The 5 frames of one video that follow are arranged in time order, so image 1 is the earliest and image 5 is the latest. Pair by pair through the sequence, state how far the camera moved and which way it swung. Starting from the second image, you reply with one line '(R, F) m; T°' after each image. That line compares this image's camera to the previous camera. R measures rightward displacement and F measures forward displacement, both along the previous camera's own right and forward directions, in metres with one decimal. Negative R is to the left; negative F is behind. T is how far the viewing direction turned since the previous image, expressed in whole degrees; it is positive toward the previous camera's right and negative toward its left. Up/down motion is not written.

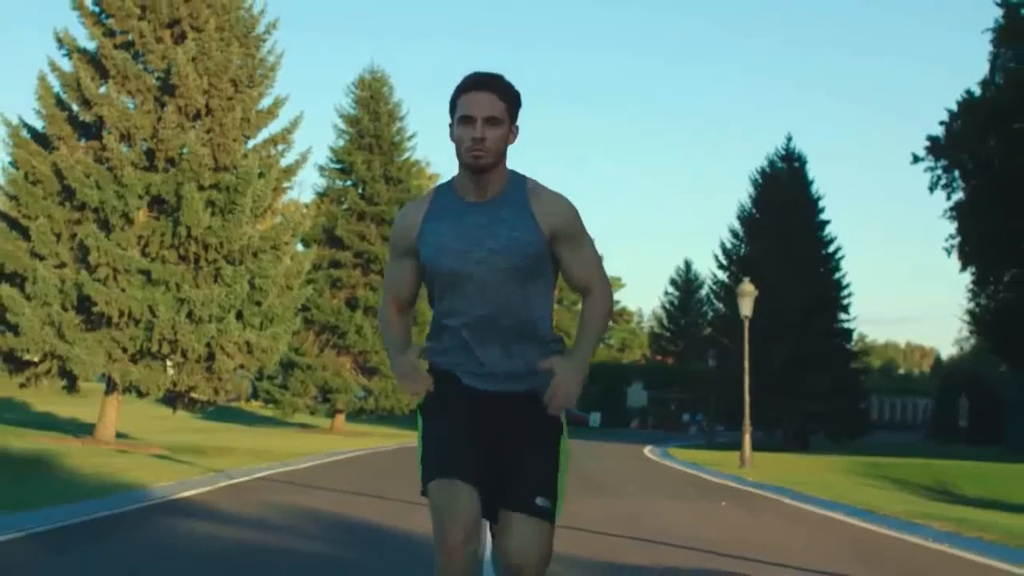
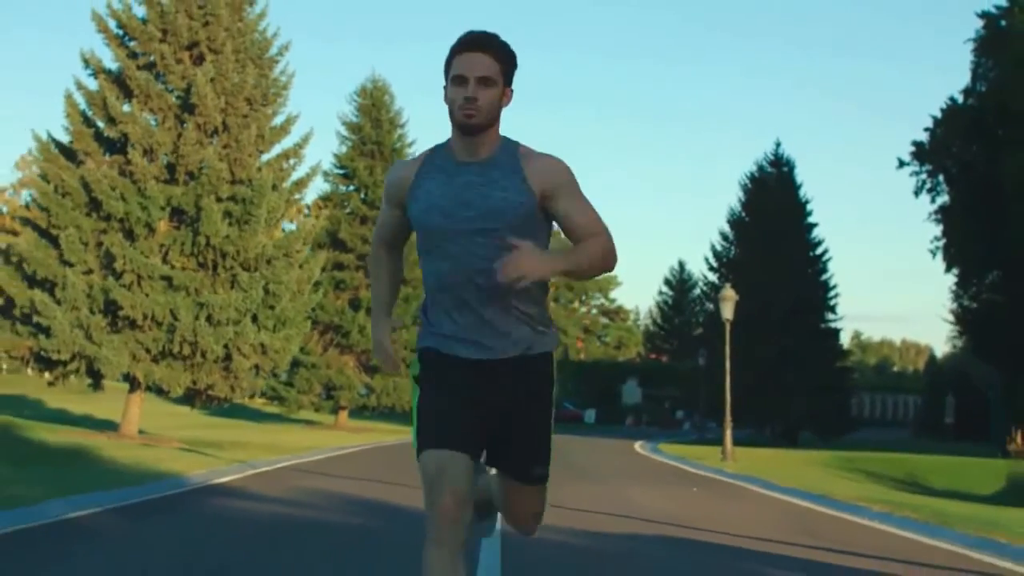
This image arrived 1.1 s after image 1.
(0.0, -1.5) m; 0°
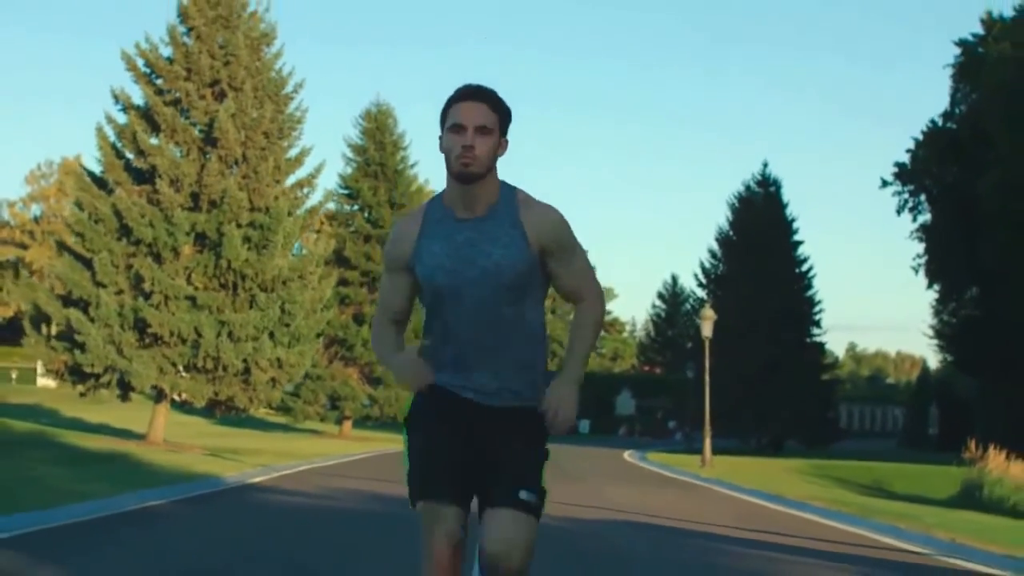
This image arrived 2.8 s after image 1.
(0.0, -2.0) m; 0°
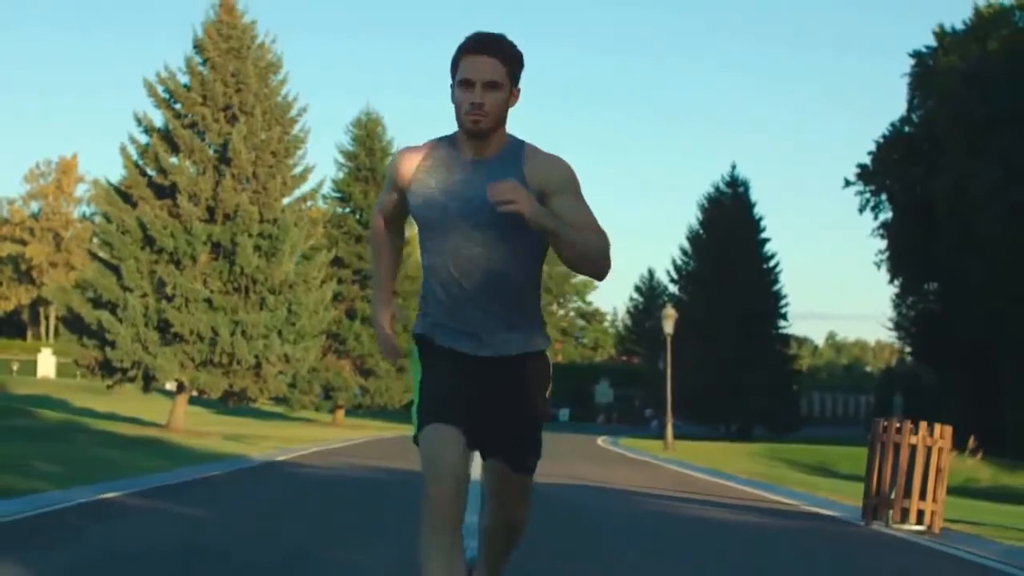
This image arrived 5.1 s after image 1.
(0.0, -3.0) m; +1°
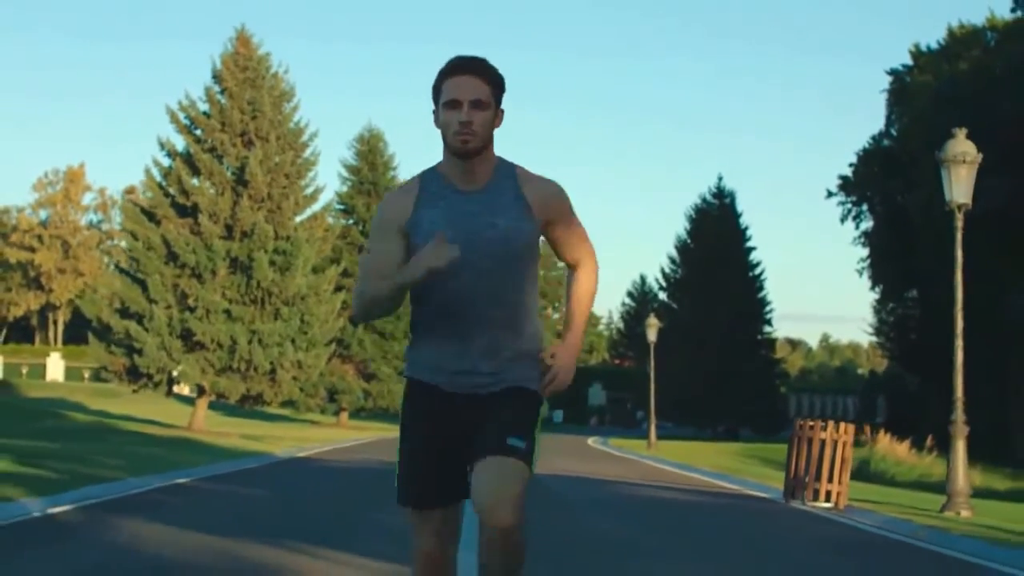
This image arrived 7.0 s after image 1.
(0.0, -2.3) m; 0°
